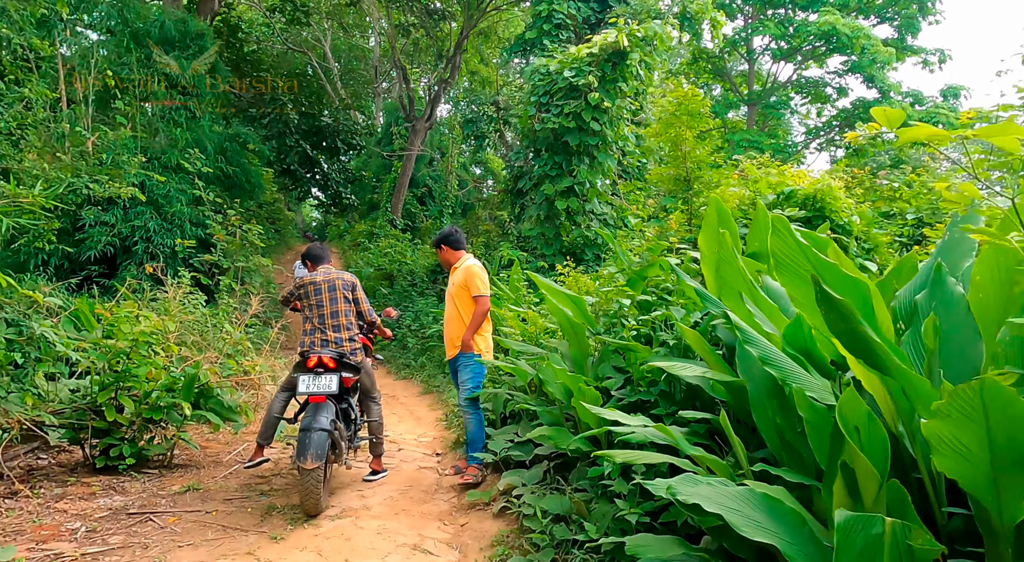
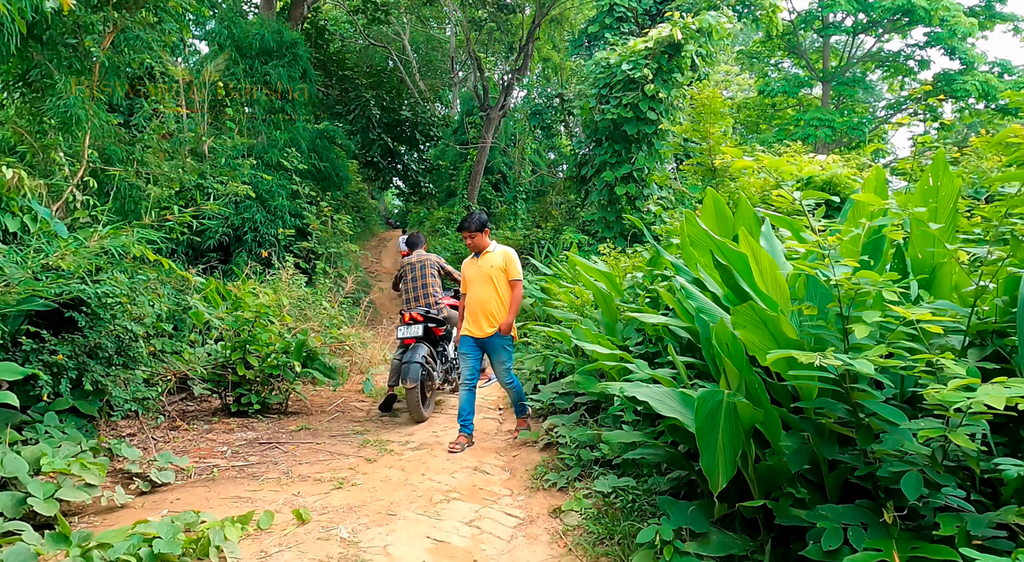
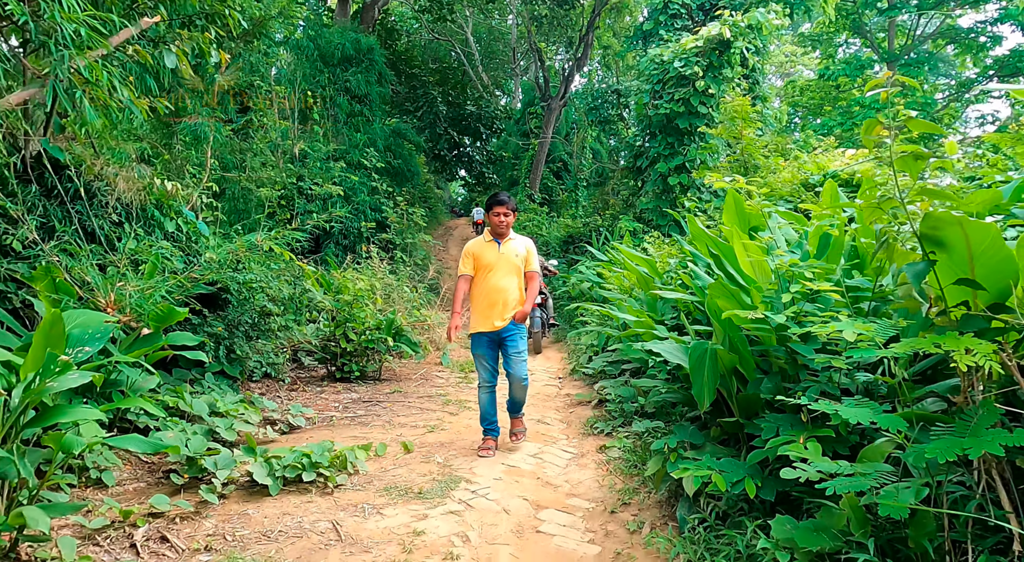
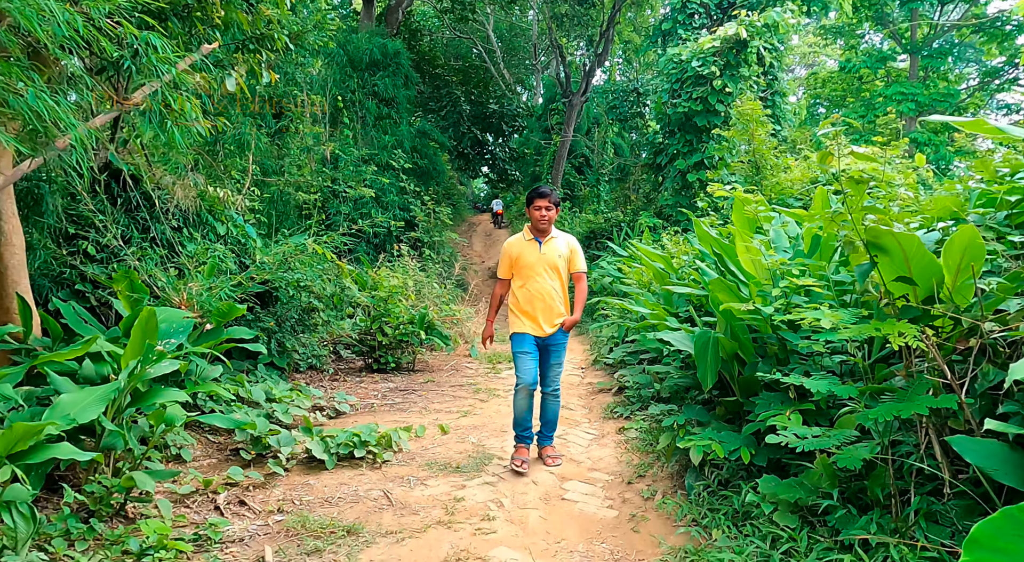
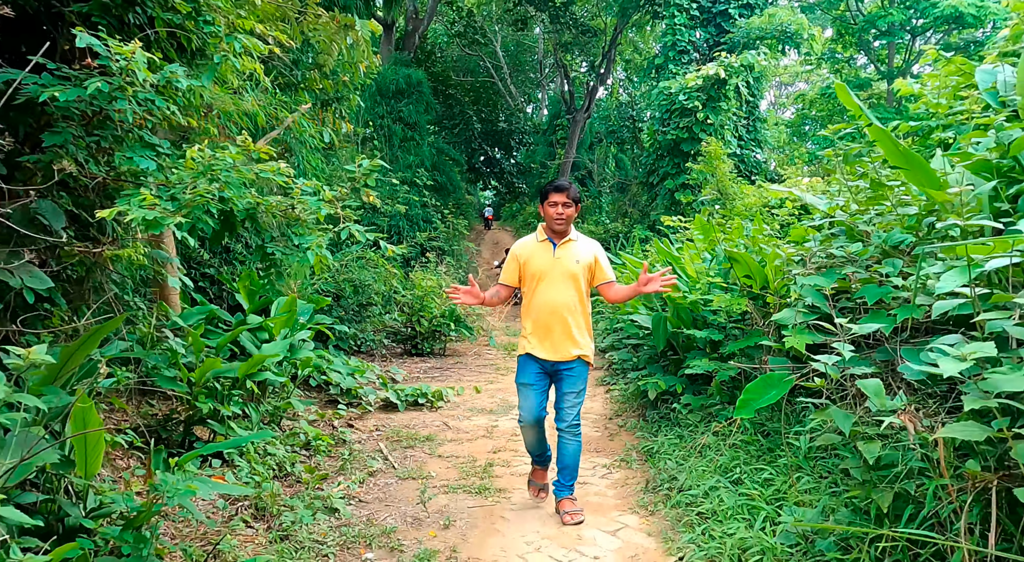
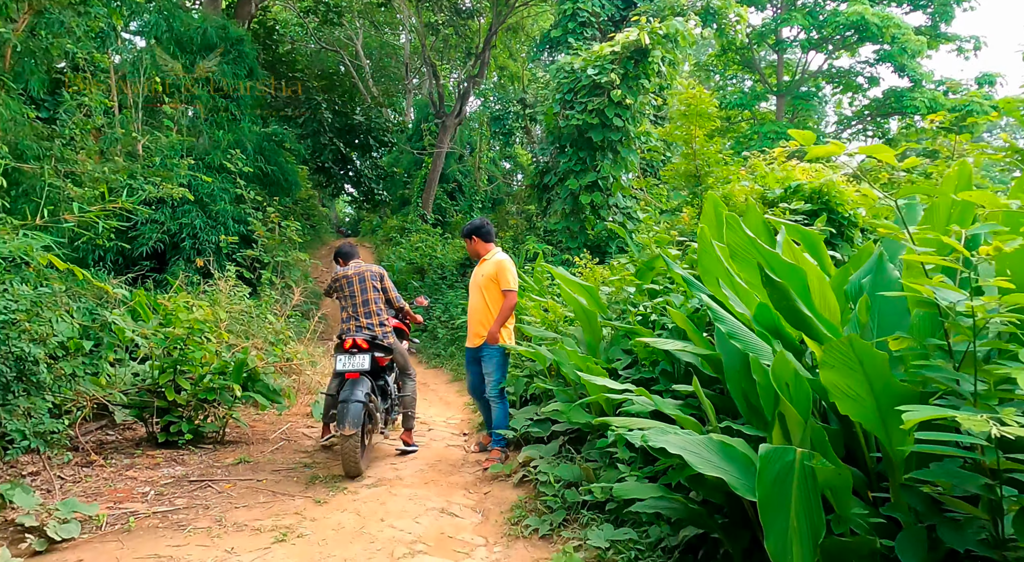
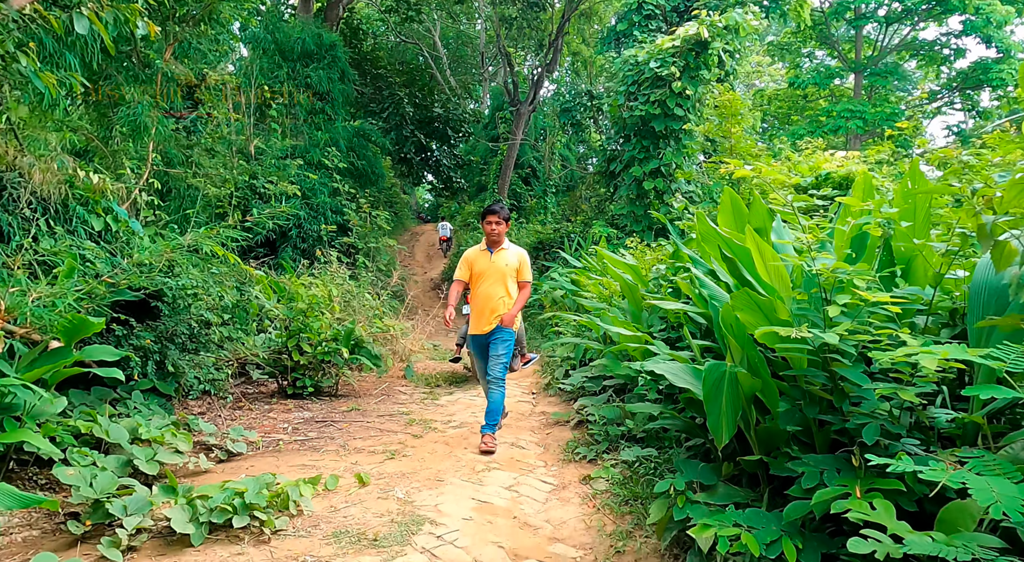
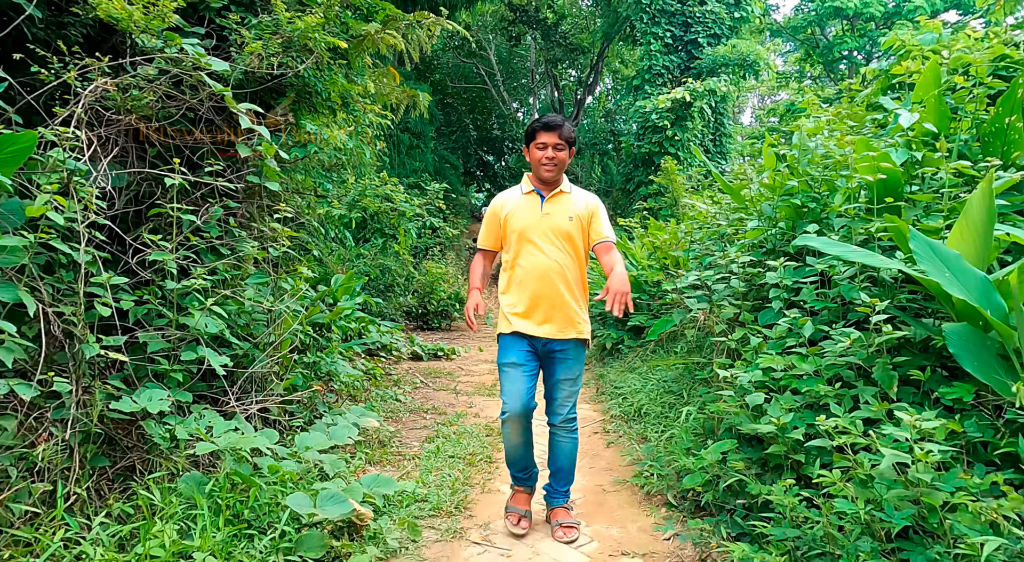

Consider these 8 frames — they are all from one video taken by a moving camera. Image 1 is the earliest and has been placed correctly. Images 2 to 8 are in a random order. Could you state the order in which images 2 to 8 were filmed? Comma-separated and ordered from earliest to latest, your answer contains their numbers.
6, 2, 7, 3, 4, 5, 8
